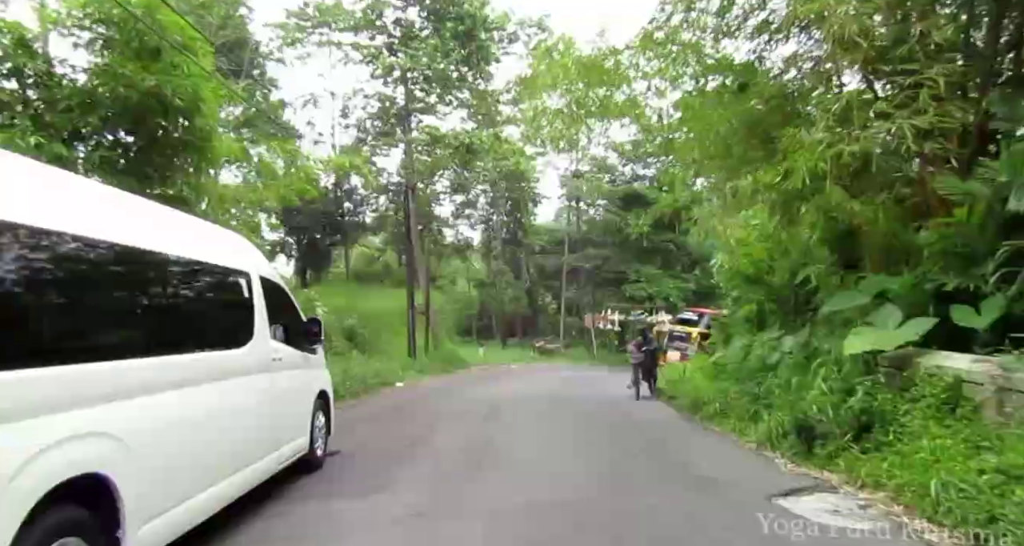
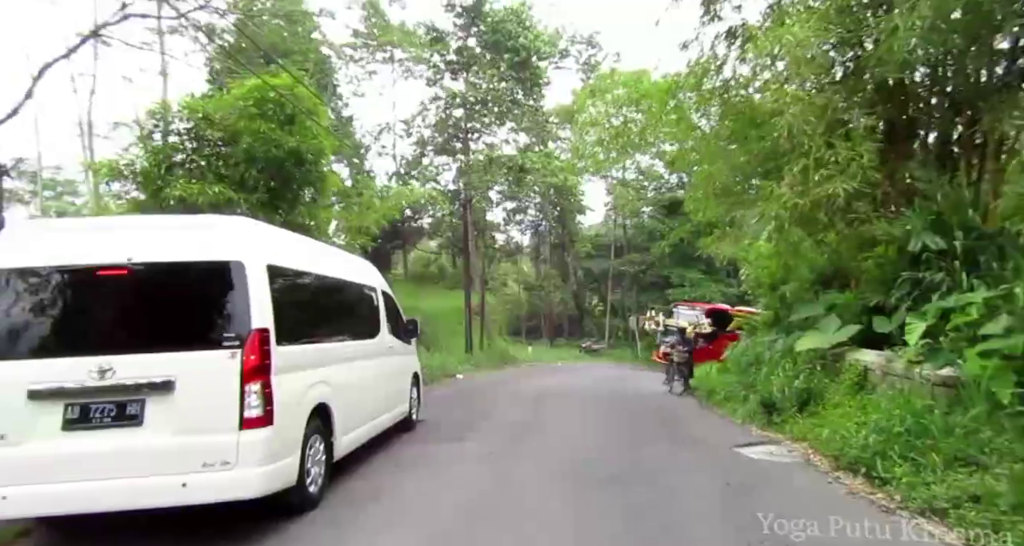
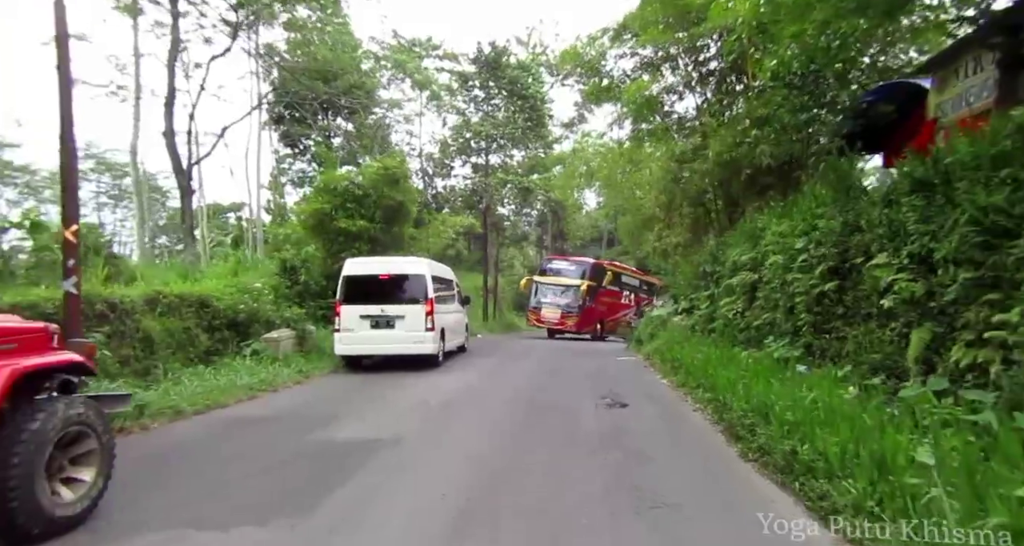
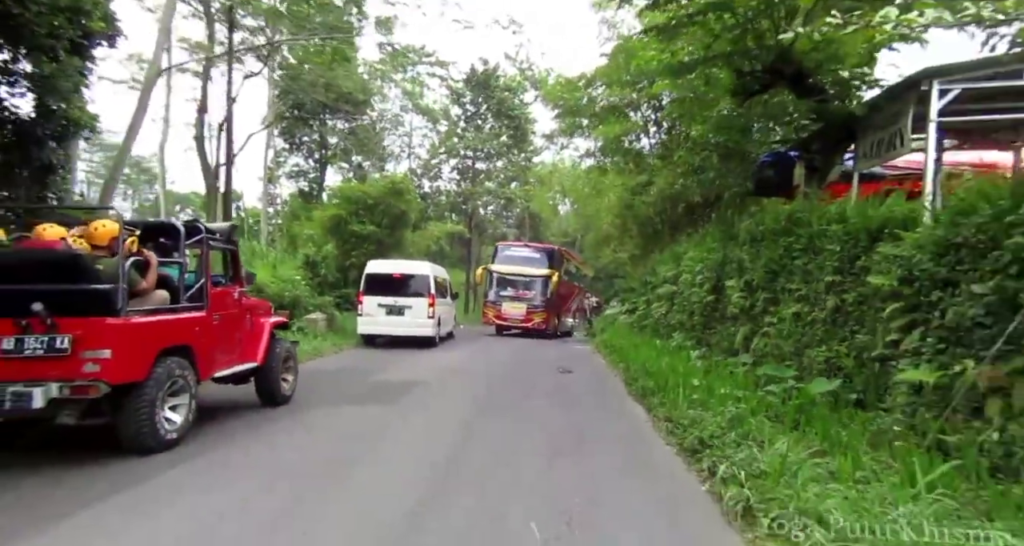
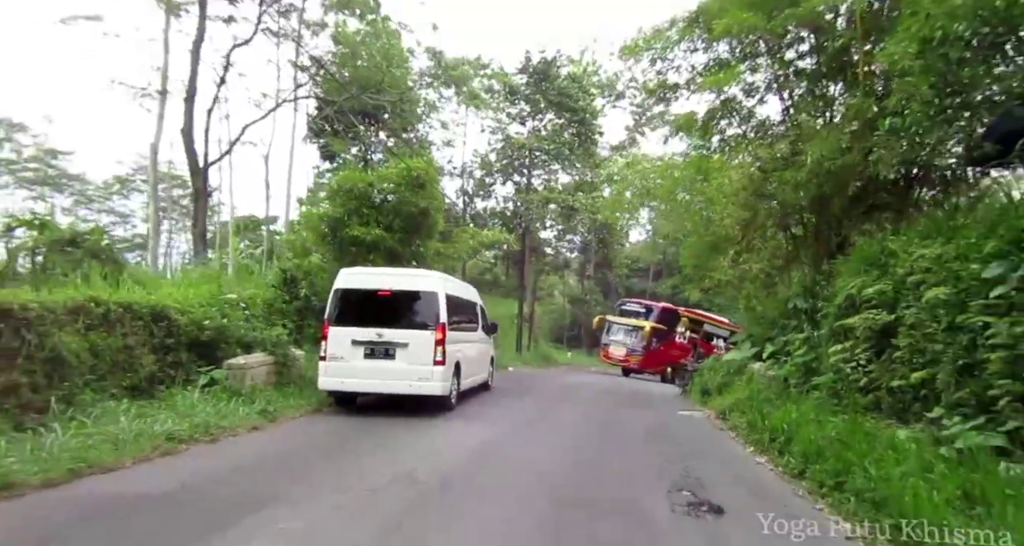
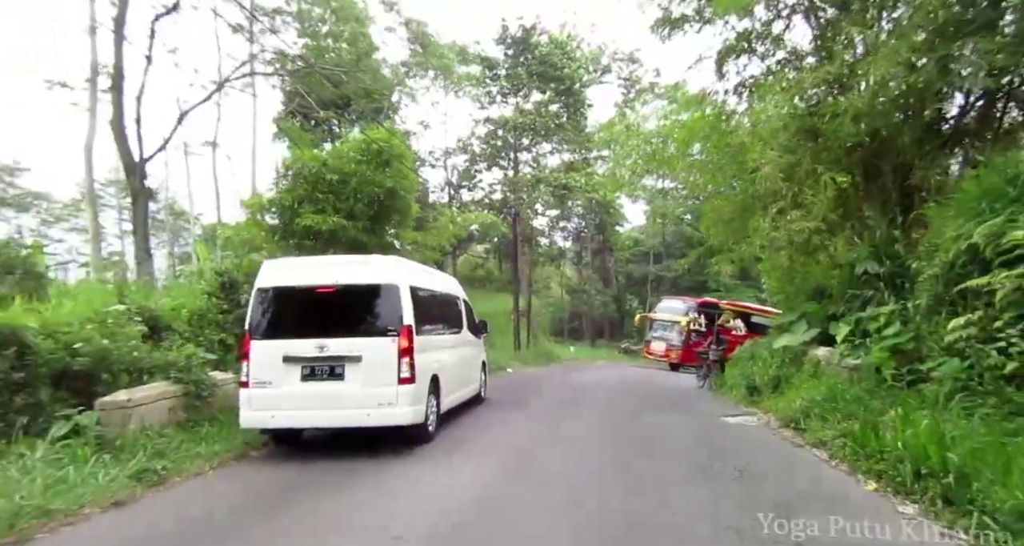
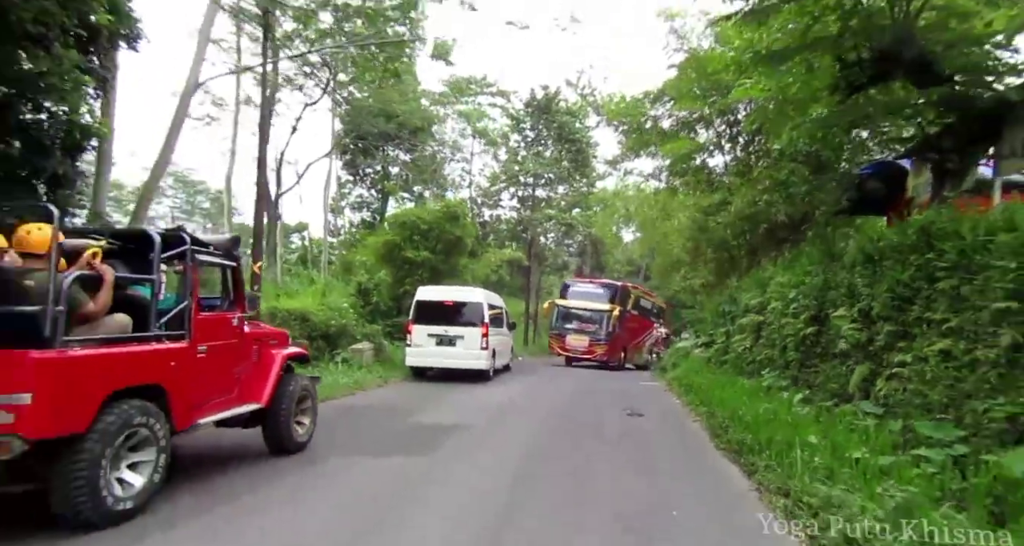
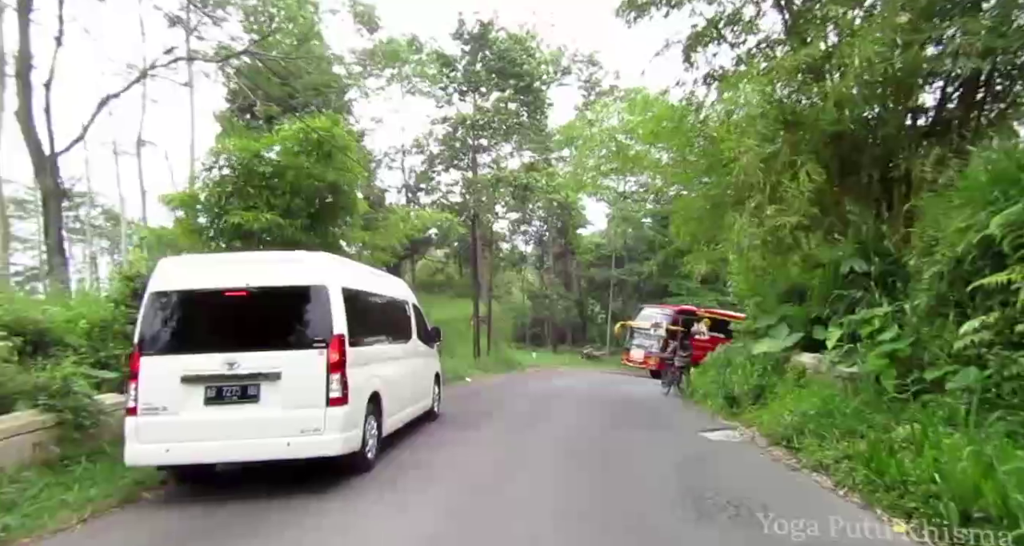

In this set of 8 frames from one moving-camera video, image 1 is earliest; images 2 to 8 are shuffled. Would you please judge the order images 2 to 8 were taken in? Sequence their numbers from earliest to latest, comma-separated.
2, 8, 6, 5, 3, 7, 4
